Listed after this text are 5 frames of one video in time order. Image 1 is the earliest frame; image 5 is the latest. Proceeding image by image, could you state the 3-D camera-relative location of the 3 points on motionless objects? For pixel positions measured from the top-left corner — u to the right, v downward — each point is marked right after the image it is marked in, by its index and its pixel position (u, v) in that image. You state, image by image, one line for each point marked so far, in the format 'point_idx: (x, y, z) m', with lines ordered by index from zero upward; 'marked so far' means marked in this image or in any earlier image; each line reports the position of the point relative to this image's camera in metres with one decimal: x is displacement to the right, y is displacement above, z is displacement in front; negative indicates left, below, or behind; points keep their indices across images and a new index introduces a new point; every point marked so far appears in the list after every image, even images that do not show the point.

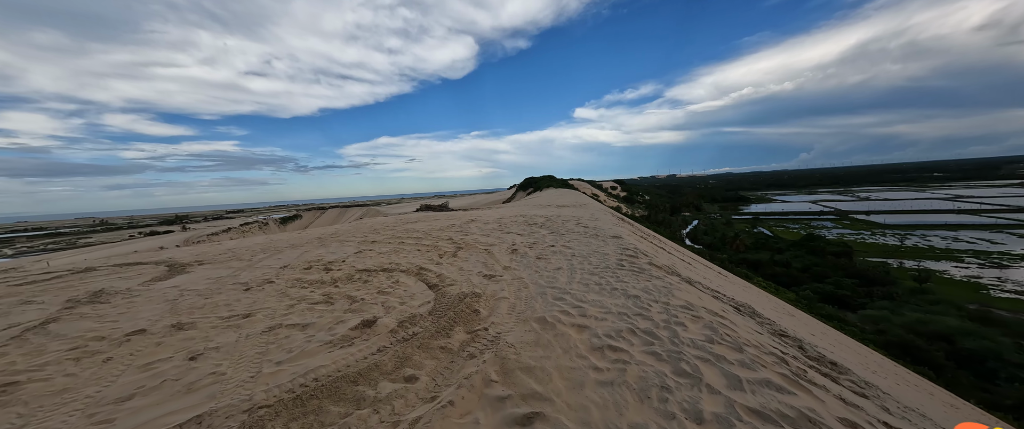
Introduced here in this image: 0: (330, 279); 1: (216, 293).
0: (-2.8, -1.0, +5.0) m
1: (-4.0, -1.1, +4.4) m
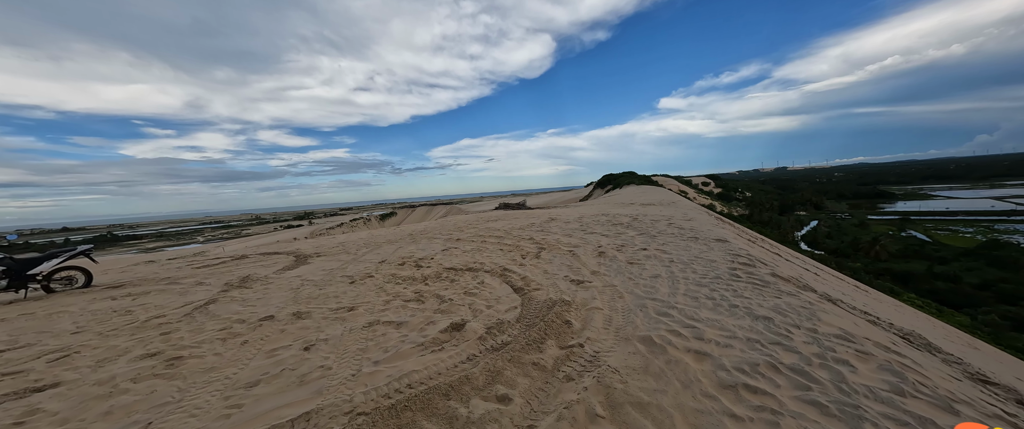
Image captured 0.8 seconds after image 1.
0: (-1.5, -1.0, +5.2) m
1: (-2.8, -1.1, +4.9) m
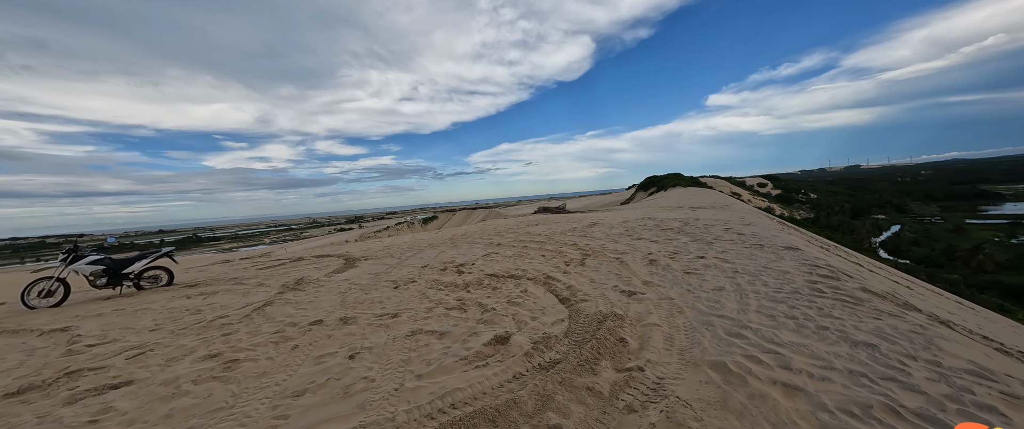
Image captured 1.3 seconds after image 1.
0: (-0.8, -1.1, +5.1) m
1: (-2.1, -1.1, +5.0) m
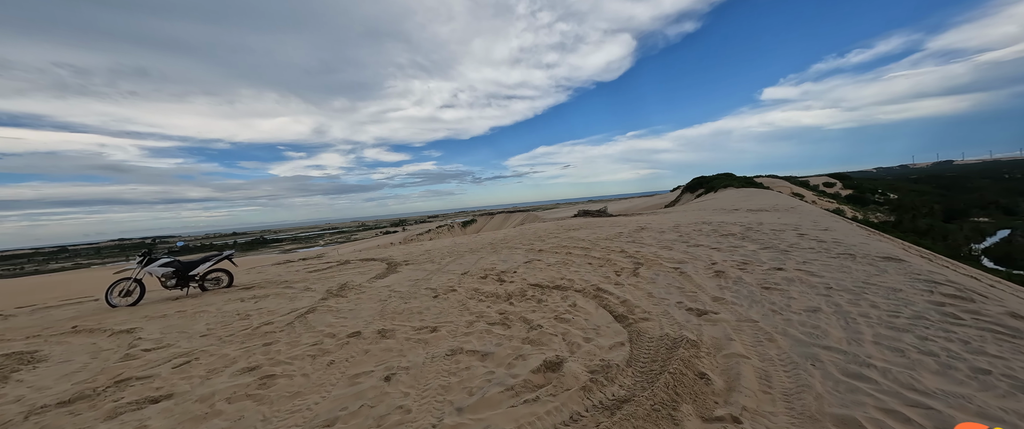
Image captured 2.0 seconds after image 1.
0: (-0.1, -1.2, +4.7) m
1: (-1.5, -1.2, +4.8) m
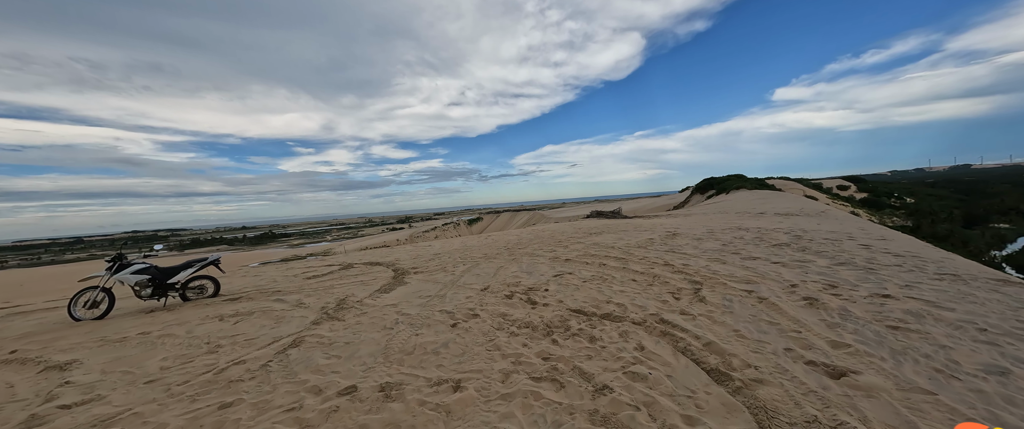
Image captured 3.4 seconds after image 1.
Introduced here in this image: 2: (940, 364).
0: (+0.3, -1.3, +3.7) m
1: (-1.0, -1.3, +3.8) m
2: (+3.5, -1.2, +2.6) m
